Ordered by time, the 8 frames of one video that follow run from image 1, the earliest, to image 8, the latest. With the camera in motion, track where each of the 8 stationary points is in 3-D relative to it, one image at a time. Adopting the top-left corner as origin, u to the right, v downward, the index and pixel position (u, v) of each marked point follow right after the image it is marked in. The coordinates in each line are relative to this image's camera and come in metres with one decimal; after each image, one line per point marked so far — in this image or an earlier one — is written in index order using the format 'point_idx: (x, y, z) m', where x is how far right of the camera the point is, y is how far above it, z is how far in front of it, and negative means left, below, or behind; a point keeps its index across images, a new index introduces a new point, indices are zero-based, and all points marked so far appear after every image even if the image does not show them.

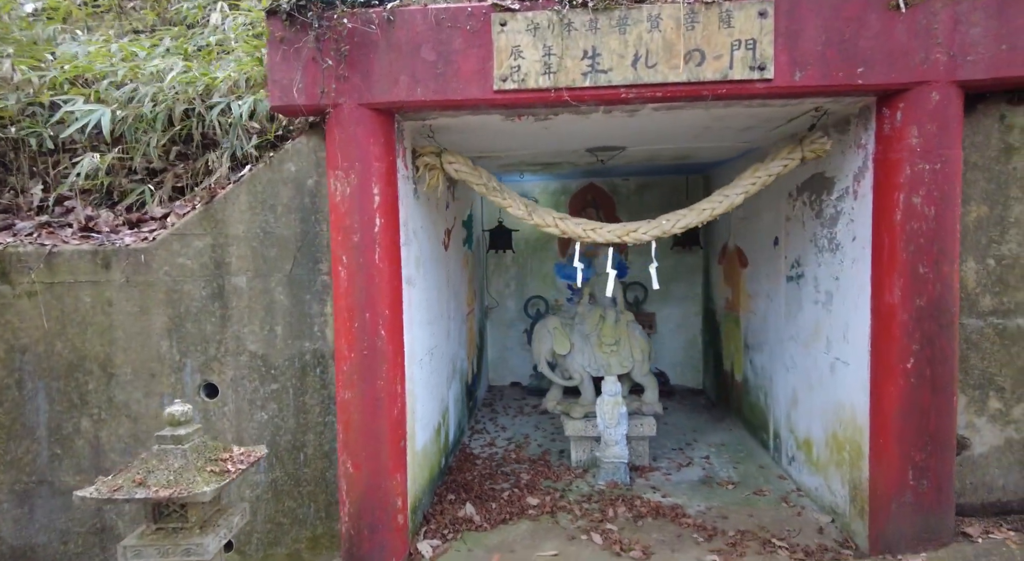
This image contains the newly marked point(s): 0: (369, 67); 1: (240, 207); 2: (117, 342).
0: (-0.8, +1.2, +3.3) m
1: (-1.6, +0.4, +3.5) m
2: (-2.3, -0.4, +3.6) m
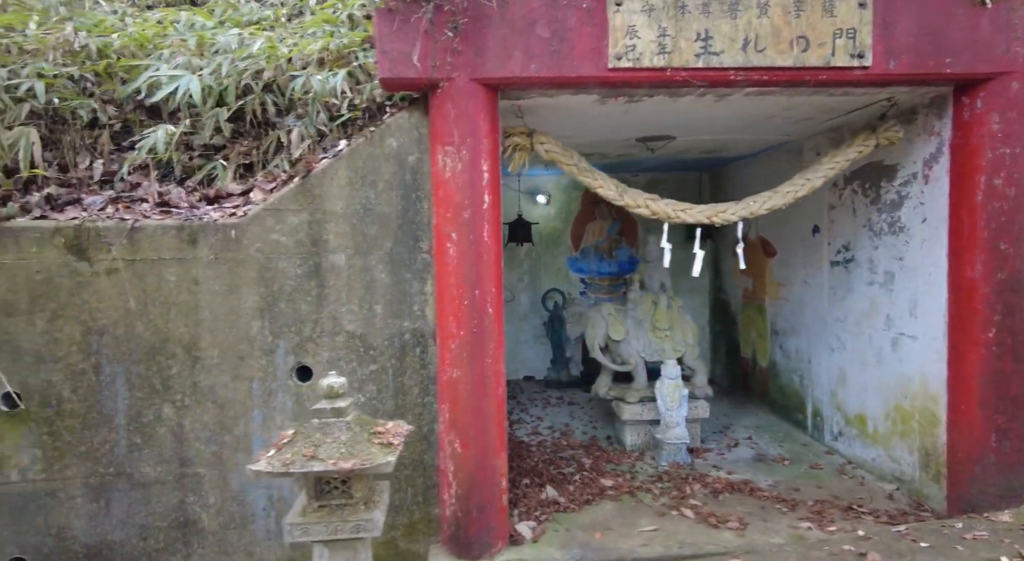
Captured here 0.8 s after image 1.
0: (-0.2, +1.3, +3.3) m
1: (-1.0, +0.5, +3.4) m
2: (-1.7, -0.2, +3.4) m
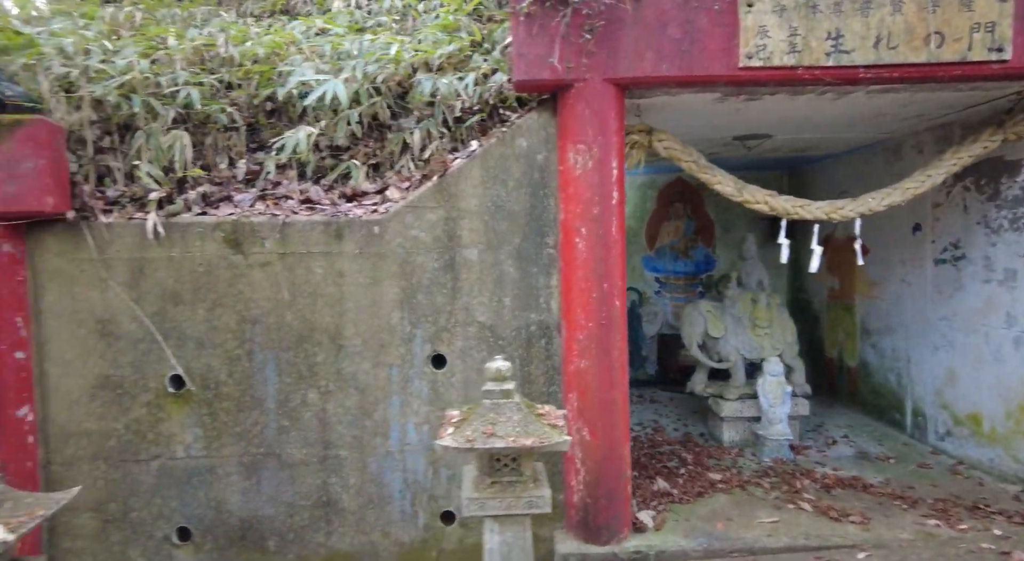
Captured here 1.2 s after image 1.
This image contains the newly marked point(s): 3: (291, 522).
0: (+0.6, +1.3, +3.4) m
1: (-0.2, +0.6, +3.6) m
2: (-1.0, -0.2, +3.6) m
3: (-1.3, -1.4, +3.6) m
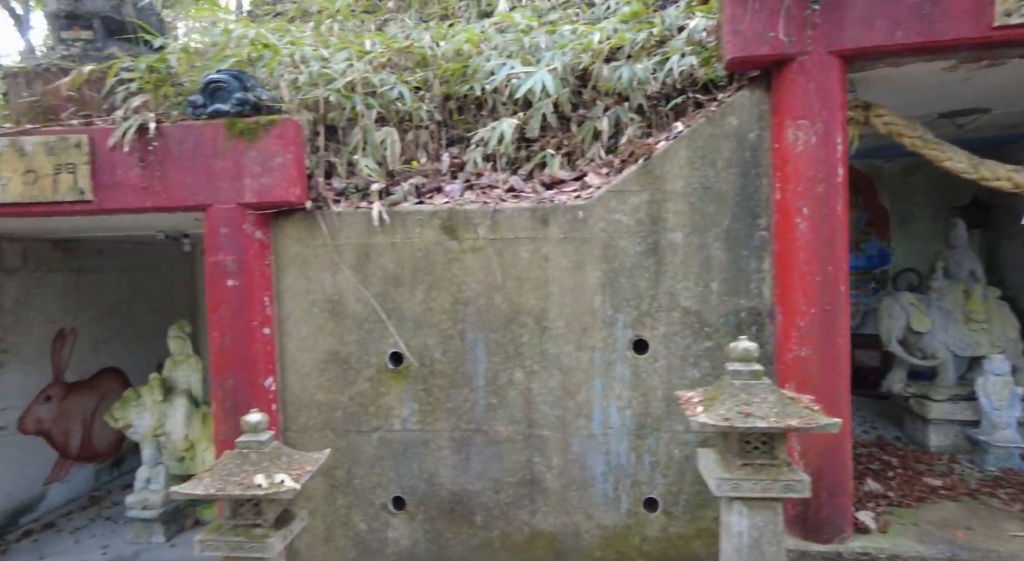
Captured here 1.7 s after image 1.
0: (+1.7, +1.4, +3.2) m
1: (+1.0, +0.7, +3.5) m
2: (+0.2, -0.1, +3.7) m
3: (-0.1, -1.3, +3.8) m
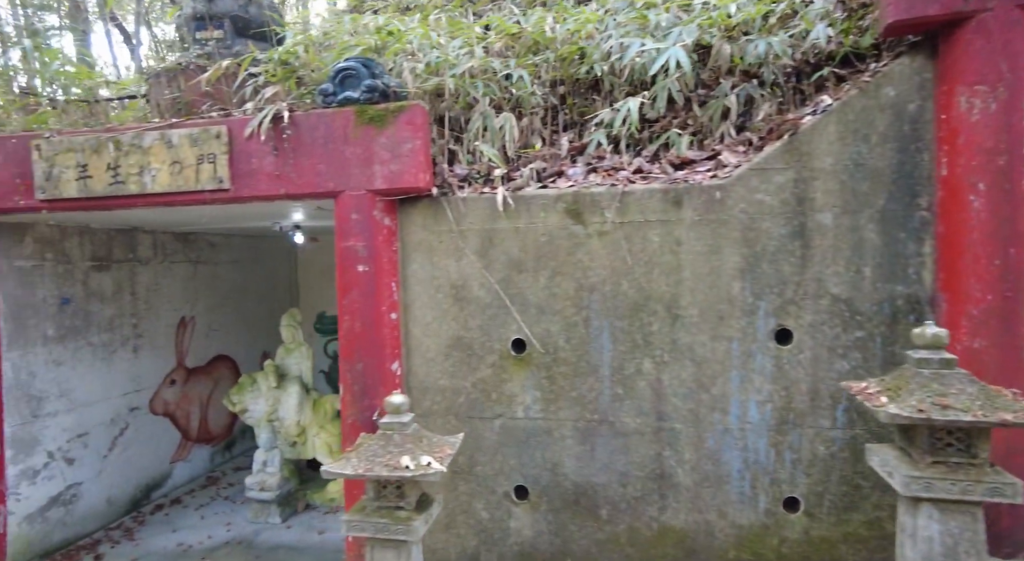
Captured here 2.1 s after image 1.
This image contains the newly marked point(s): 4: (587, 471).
0: (+2.4, +1.5, +2.9) m
1: (+1.7, +0.8, +3.3) m
2: (+1.0, 0.0, +3.5) m
3: (+0.7, -1.3, +3.6) m
4: (+0.5, -1.1, +3.7) m
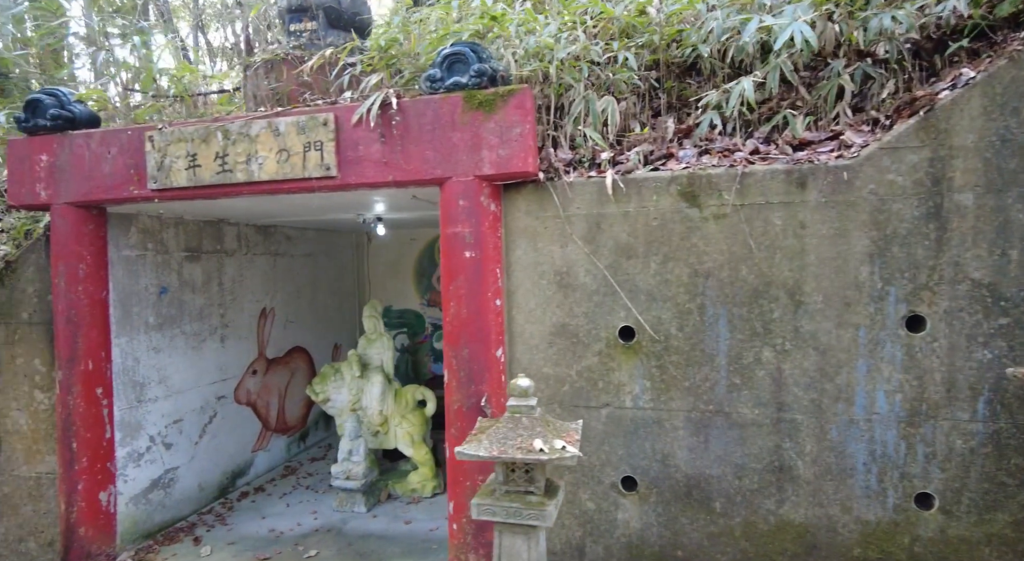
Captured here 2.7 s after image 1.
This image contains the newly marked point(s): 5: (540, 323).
0: (+3.0, +1.6, +2.7) m
1: (+2.3, +0.8, +3.1) m
2: (+1.6, +0.1, +3.4) m
3: (+1.3, -1.2, +3.5) m
4: (+1.1, -1.1, +3.6) m
5: (+0.2, -0.3, +3.8) m
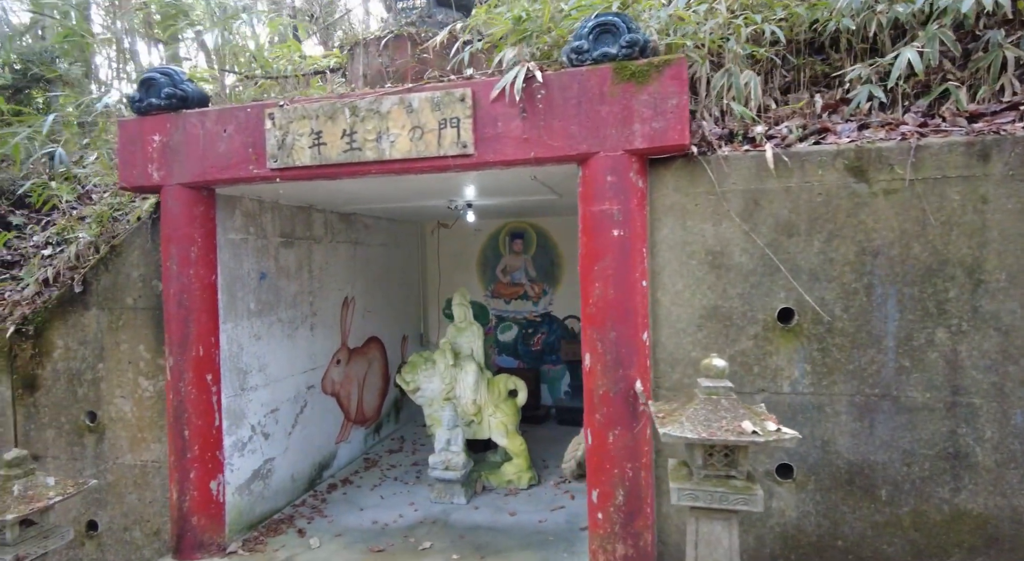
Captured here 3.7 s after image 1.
0: (+3.9, +1.7, +2.5) m
1: (+3.2, +1.0, +2.9) m
2: (+2.5, +0.2, +3.2) m
3: (+2.2, -1.1, +3.4) m
4: (+2.0, -0.9, +3.4) m
5: (+1.1, -0.2, +3.7) m
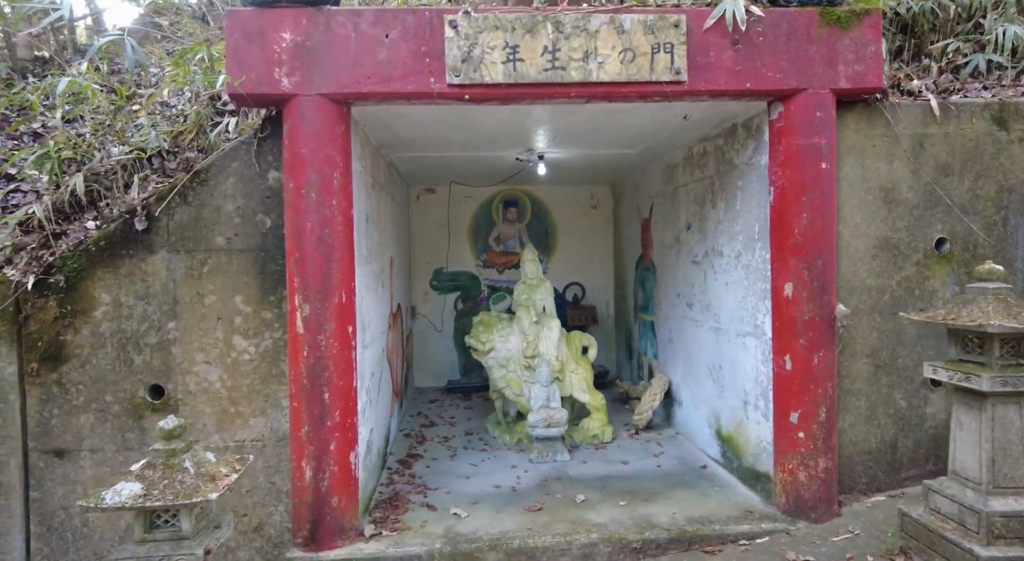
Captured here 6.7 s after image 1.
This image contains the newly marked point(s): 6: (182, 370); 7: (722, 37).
0: (+5.4, +2.2, +3.8) m
1: (+4.6, +1.4, +4.0) m
2: (+3.8, +0.6, +4.0) m
3: (+3.5, -0.6, +4.1) m
4: (+3.3, -0.5, +4.1) m
5: (+2.3, +0.3, +4.0) m
6: (-2.0, -0.5, +3.8) m
7: (+1.3, +1.5, +3.7) m
